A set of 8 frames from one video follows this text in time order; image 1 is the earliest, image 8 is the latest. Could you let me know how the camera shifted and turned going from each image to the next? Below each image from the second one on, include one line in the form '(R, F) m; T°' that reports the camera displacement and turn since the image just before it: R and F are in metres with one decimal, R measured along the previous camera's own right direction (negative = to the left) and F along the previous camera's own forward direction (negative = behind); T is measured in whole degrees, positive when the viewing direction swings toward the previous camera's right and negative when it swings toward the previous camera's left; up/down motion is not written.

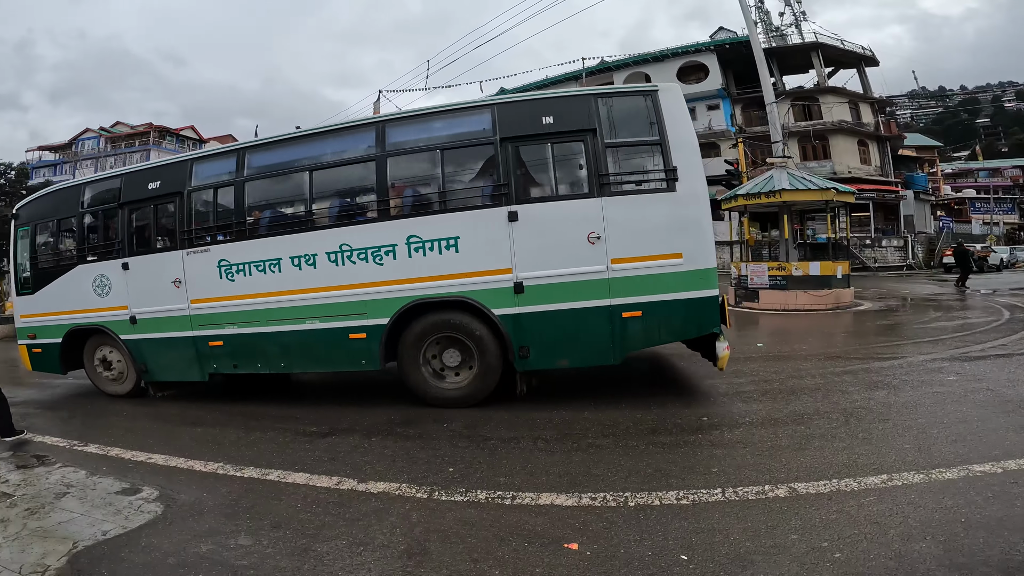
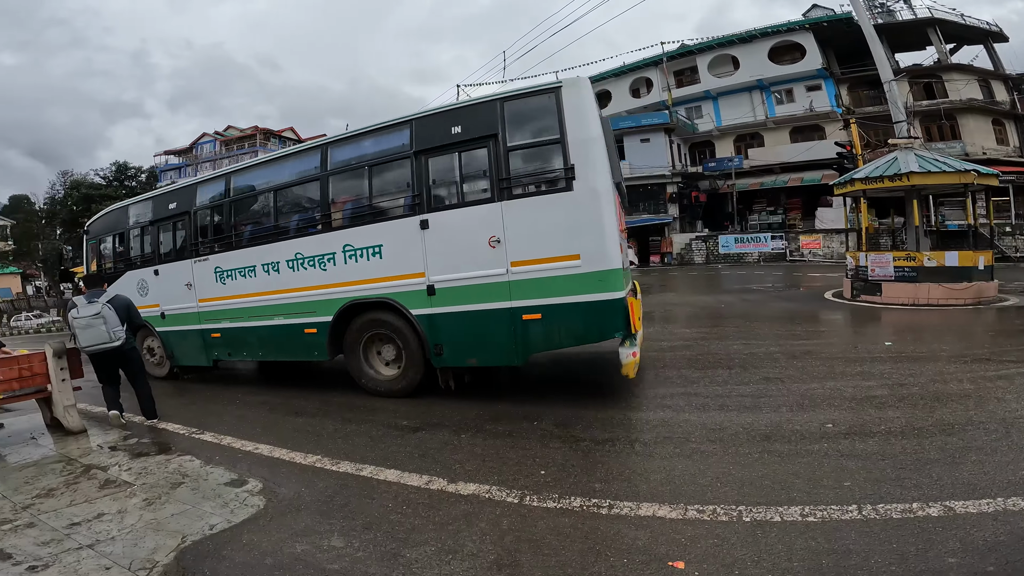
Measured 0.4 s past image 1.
(-0.1, +0.3) m; -9°
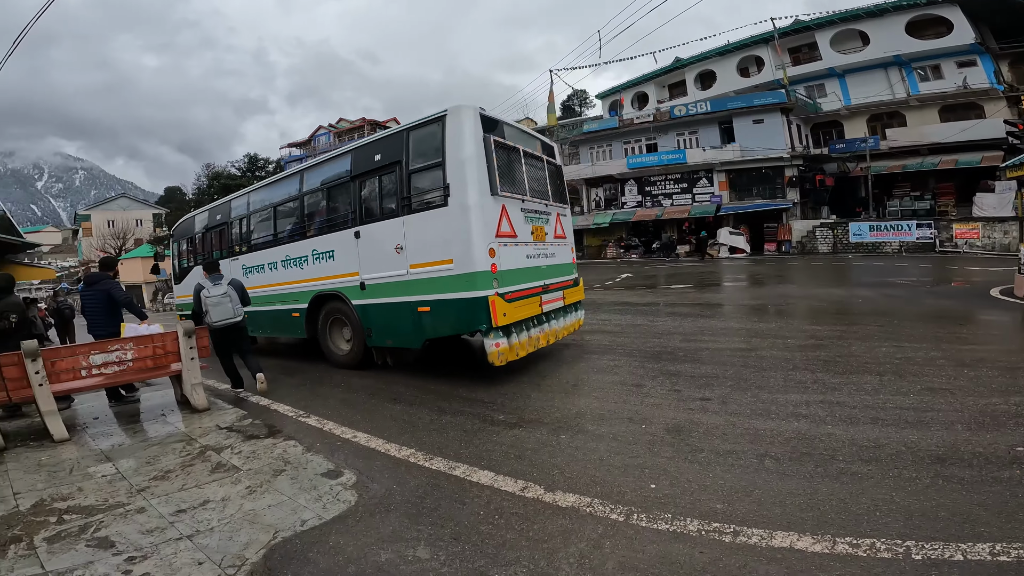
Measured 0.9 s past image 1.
(0.0, +0.5) m; -11°
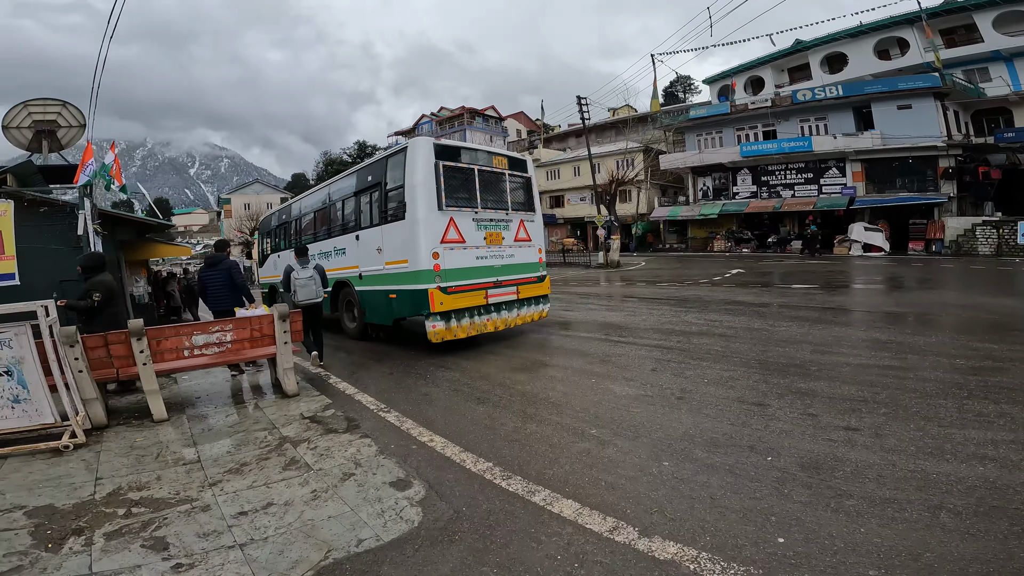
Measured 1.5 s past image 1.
(+0.1, +0.6) m; -11°
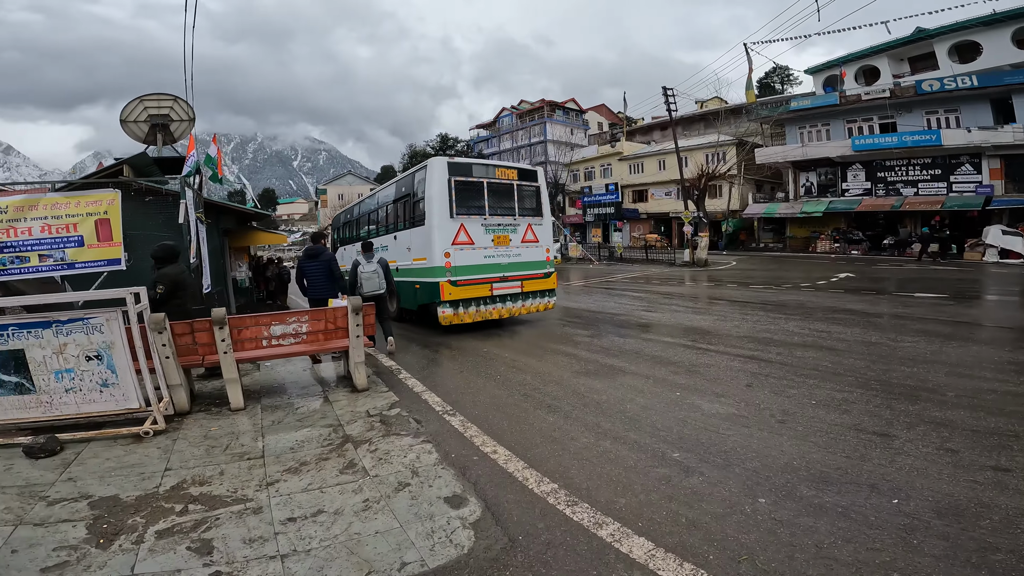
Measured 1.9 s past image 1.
(+0.1, +0.4) m; -9°
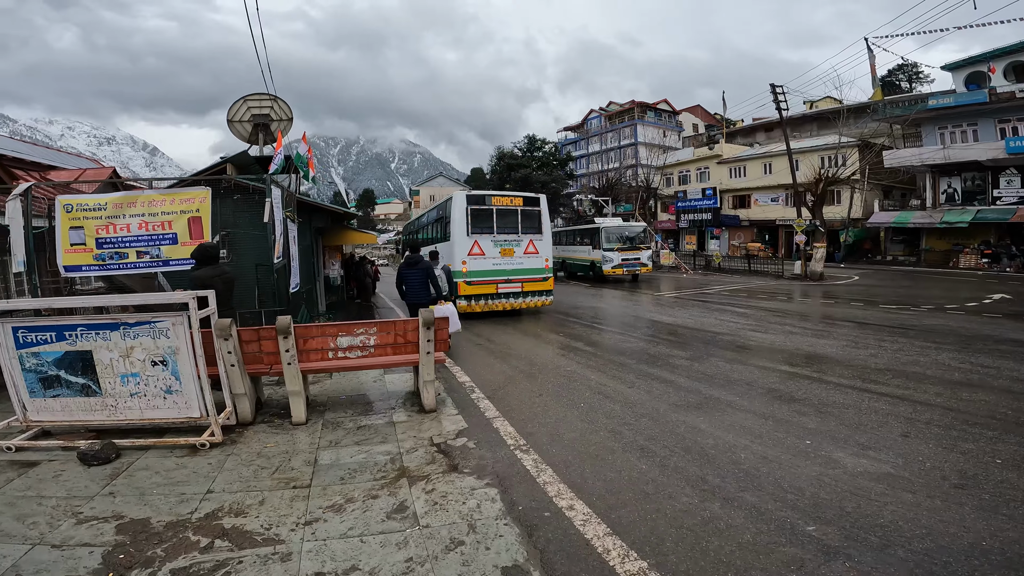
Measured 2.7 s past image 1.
(0.0, +0.7) m; -10°
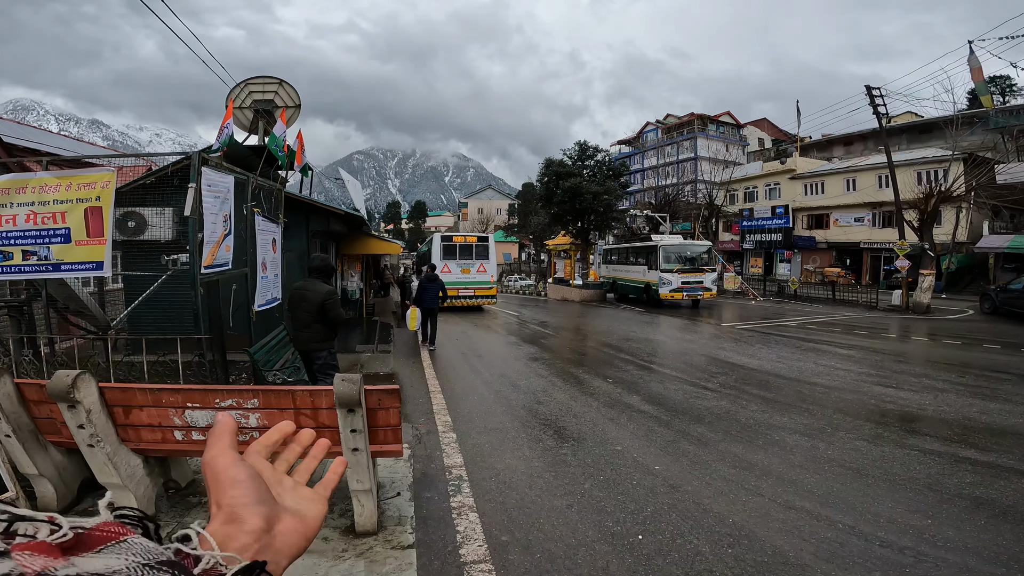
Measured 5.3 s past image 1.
(+0.2, +2.2) m; -5°
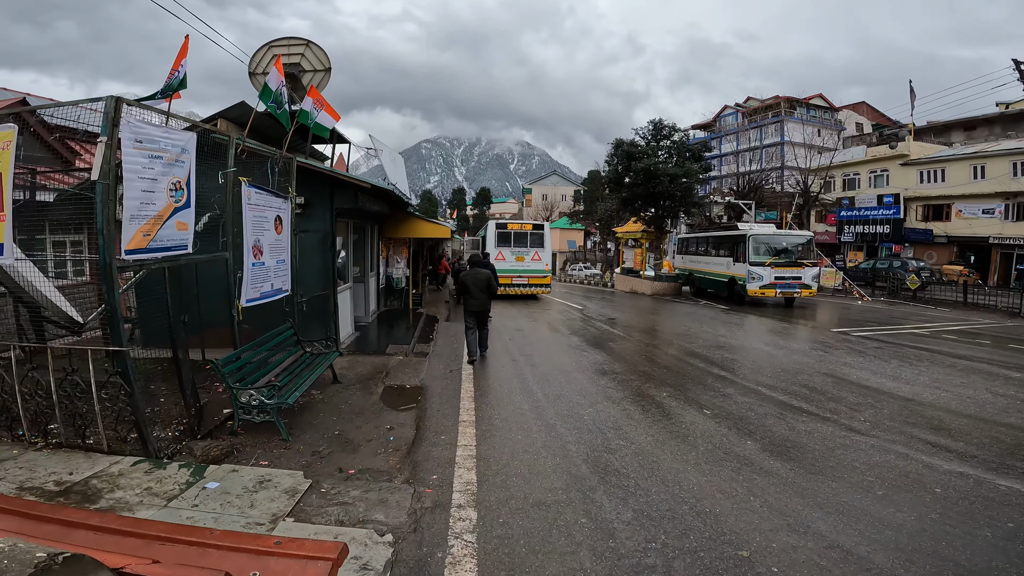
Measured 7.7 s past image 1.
(0.0, +1.7) m; -7°
